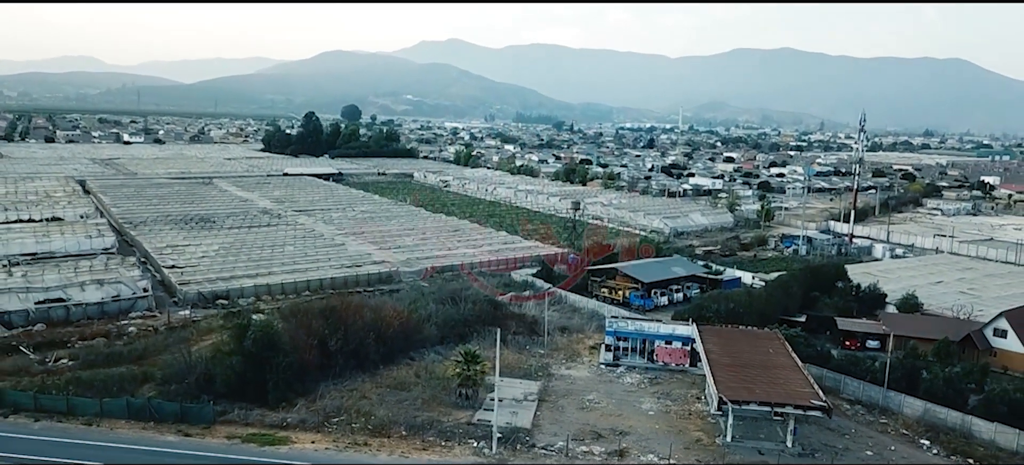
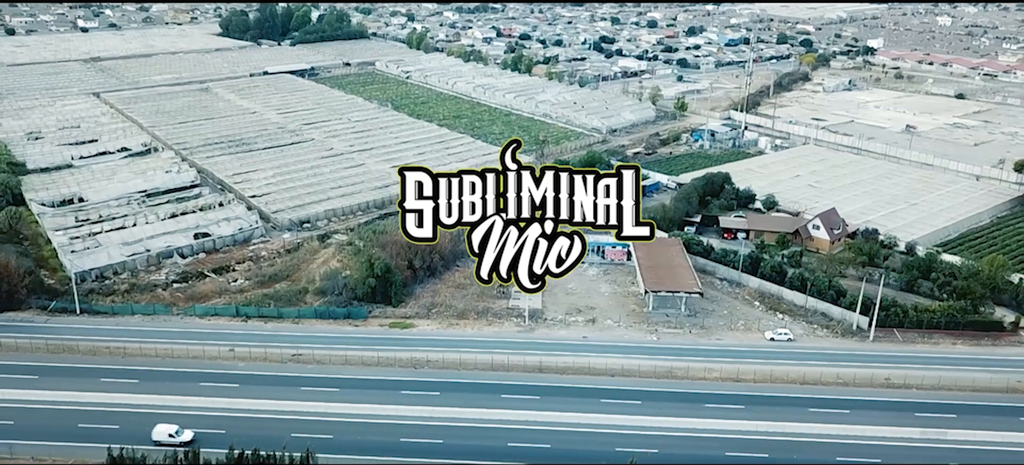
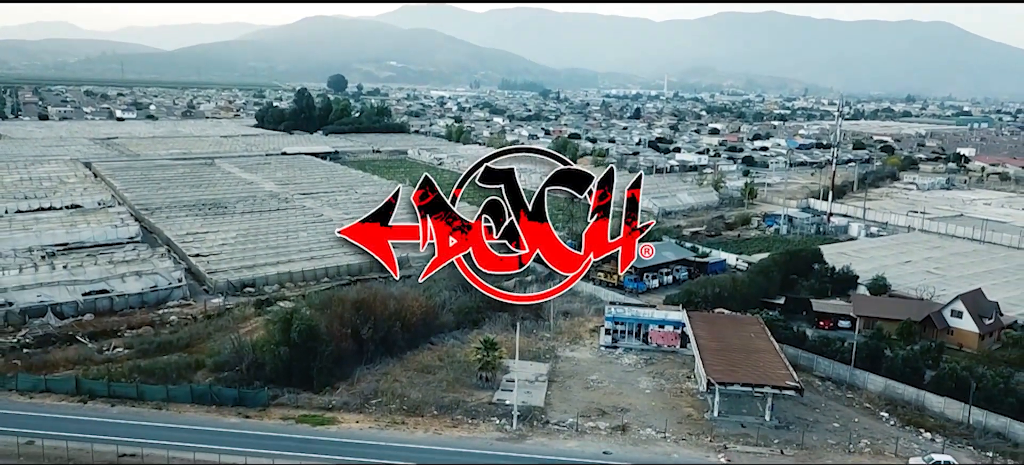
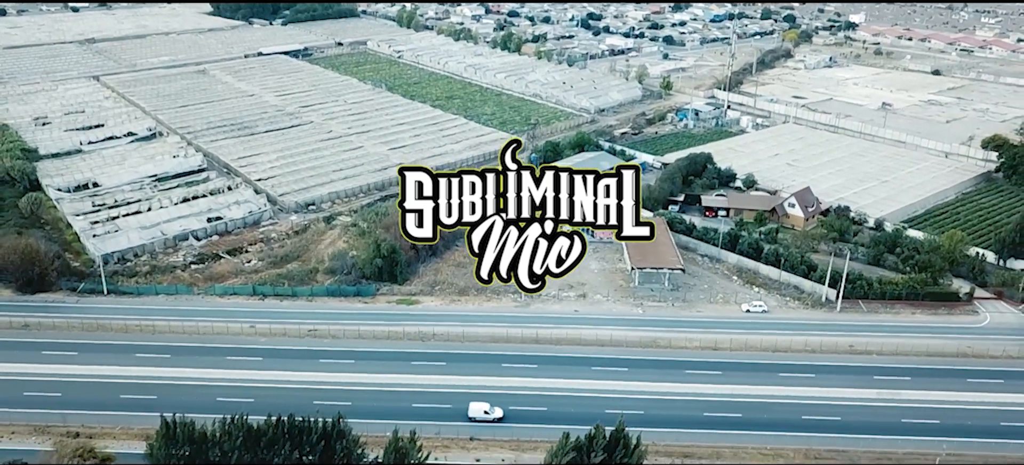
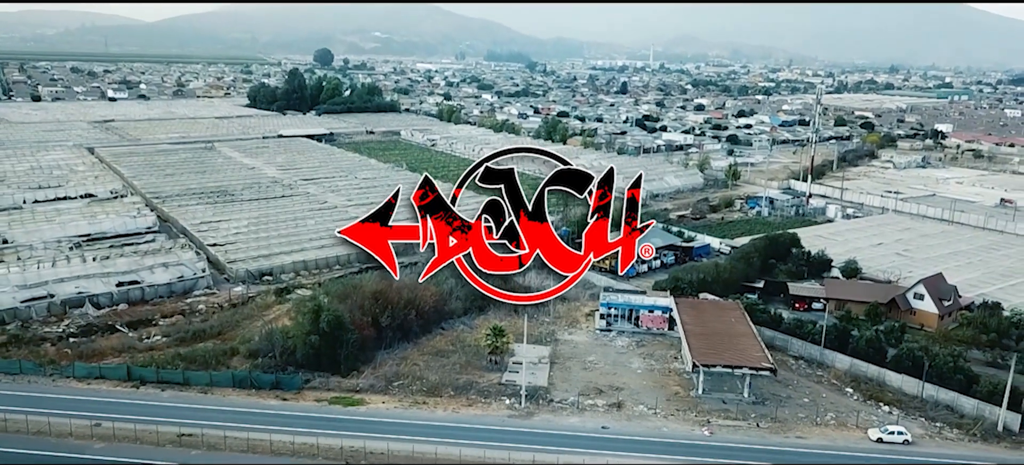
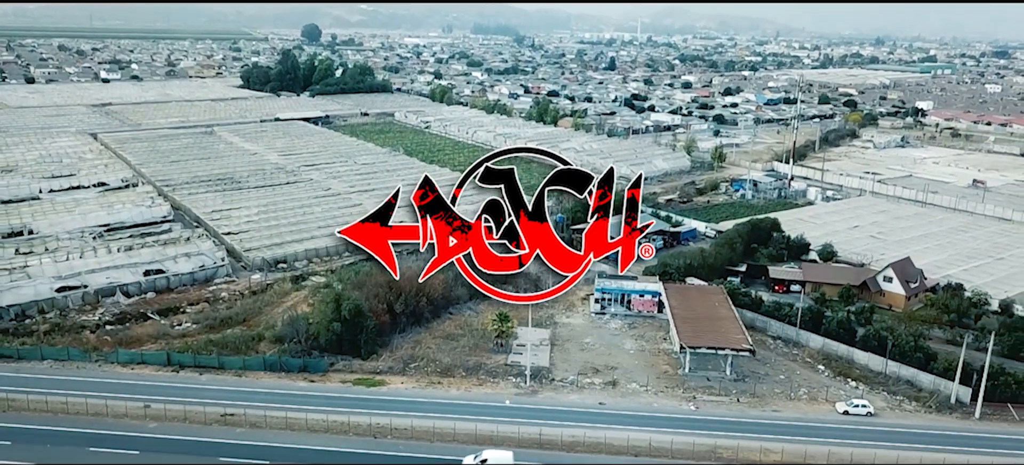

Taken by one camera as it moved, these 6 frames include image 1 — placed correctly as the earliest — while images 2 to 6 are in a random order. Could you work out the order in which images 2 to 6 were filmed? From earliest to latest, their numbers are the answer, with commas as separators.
3, 5, 6, 2, 4
